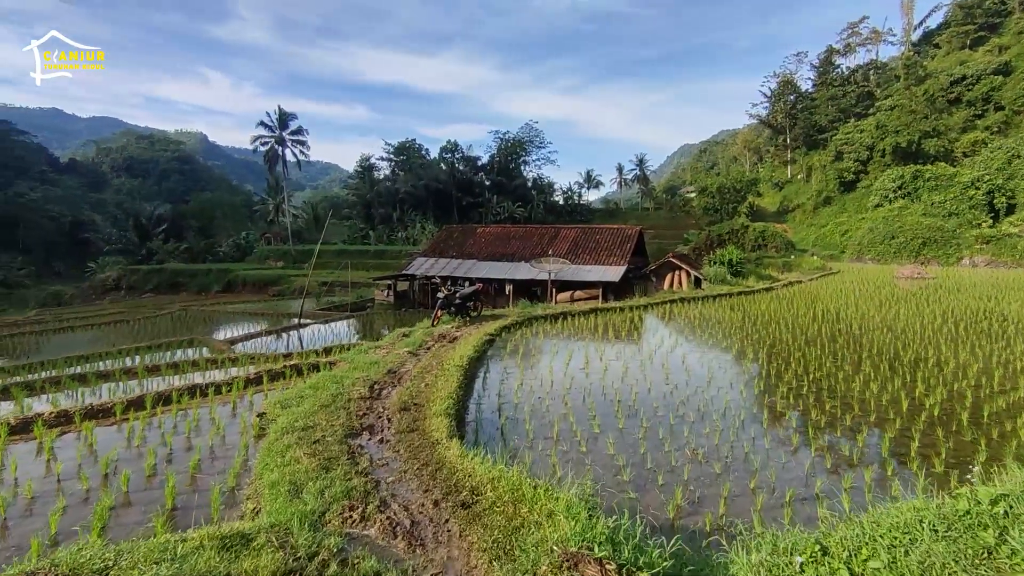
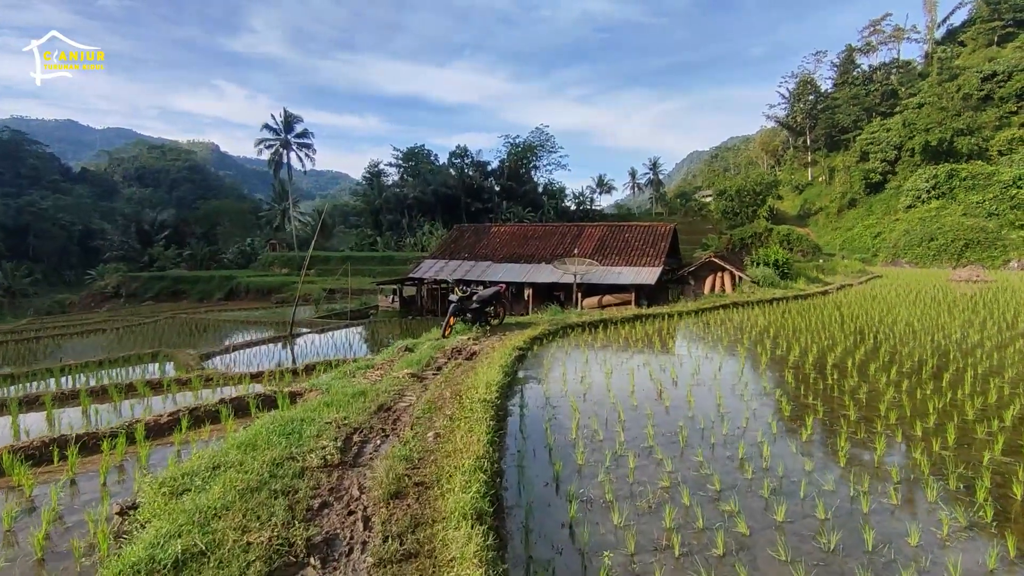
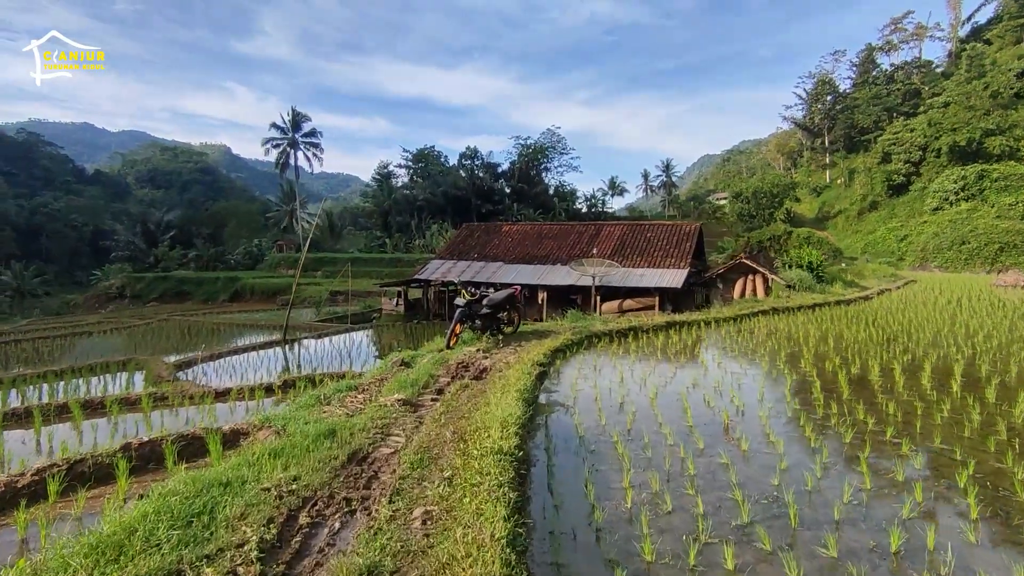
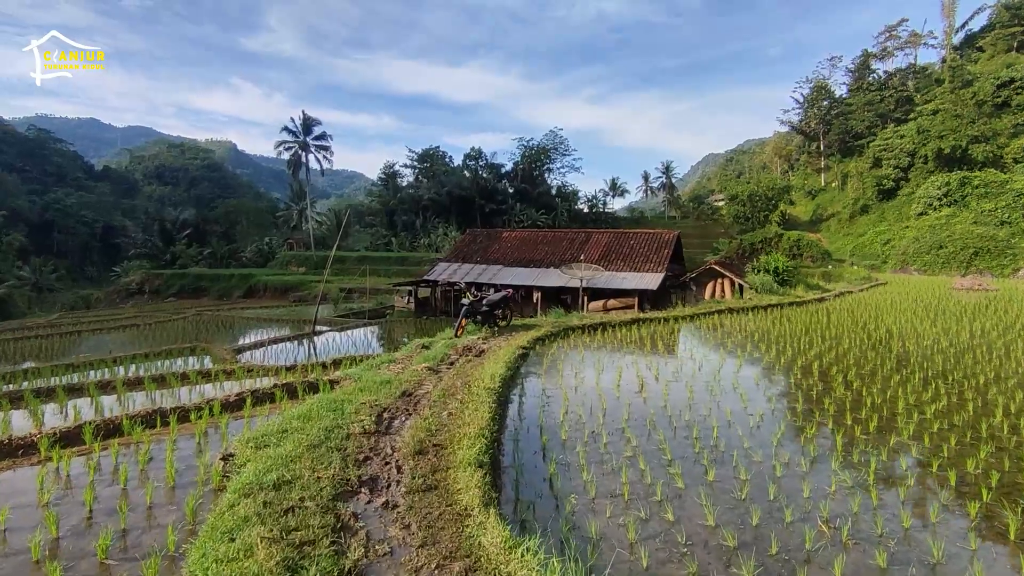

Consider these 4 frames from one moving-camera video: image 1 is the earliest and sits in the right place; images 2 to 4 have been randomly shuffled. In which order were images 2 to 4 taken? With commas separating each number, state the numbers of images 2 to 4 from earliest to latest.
4, 2, 3
